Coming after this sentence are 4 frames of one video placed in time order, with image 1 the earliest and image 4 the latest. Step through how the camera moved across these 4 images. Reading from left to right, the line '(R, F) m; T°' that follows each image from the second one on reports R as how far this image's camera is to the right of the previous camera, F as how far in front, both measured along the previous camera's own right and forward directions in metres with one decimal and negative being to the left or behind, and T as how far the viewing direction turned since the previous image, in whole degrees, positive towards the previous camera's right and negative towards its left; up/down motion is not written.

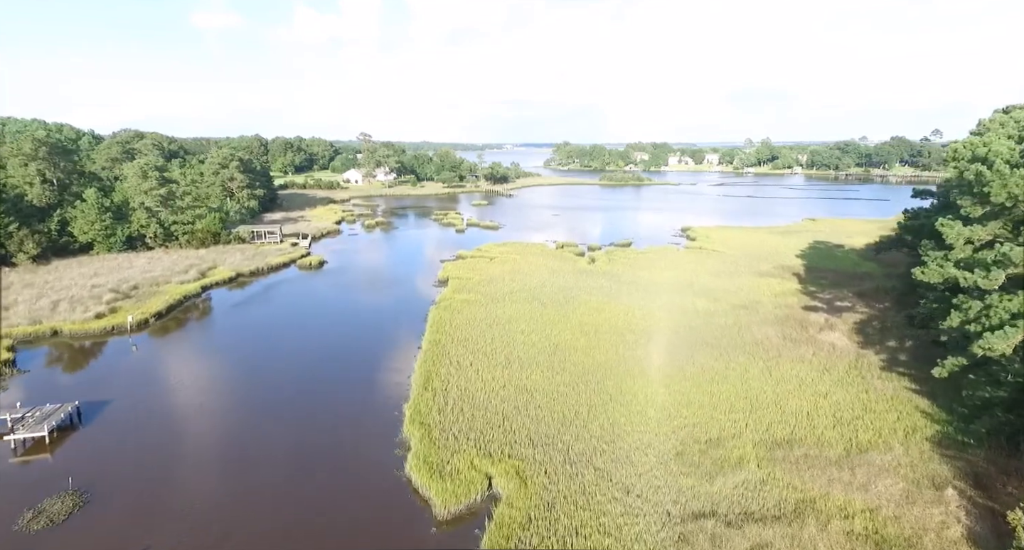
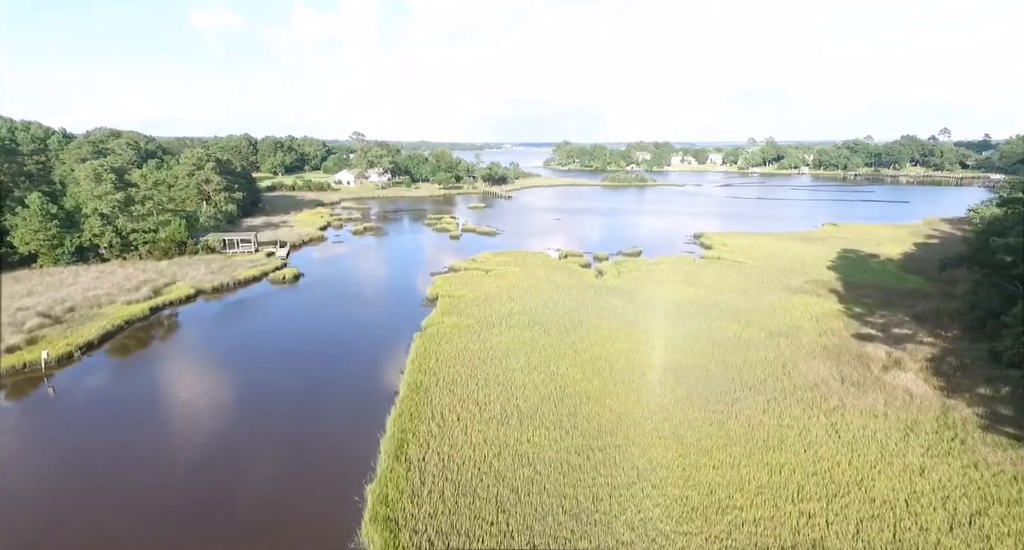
(+0.1, +4.5) m; 0°
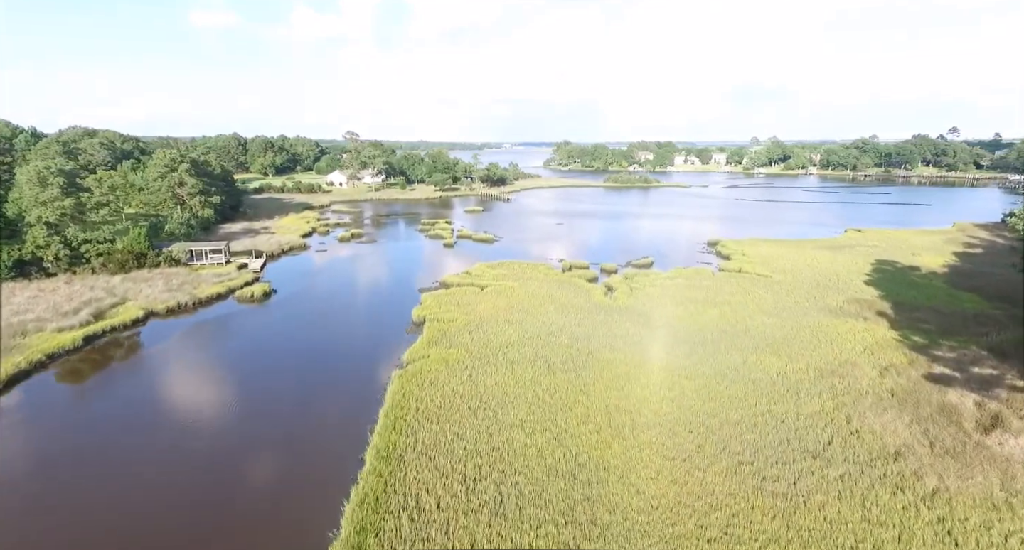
(+0.1, +4.3) m; 0°
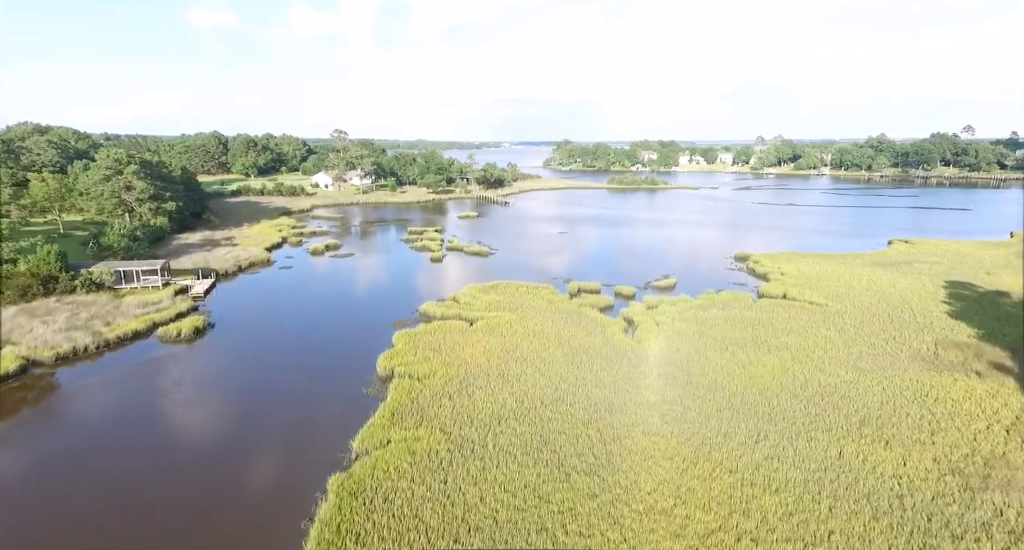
(+0.1, +7.0) m; 0°
